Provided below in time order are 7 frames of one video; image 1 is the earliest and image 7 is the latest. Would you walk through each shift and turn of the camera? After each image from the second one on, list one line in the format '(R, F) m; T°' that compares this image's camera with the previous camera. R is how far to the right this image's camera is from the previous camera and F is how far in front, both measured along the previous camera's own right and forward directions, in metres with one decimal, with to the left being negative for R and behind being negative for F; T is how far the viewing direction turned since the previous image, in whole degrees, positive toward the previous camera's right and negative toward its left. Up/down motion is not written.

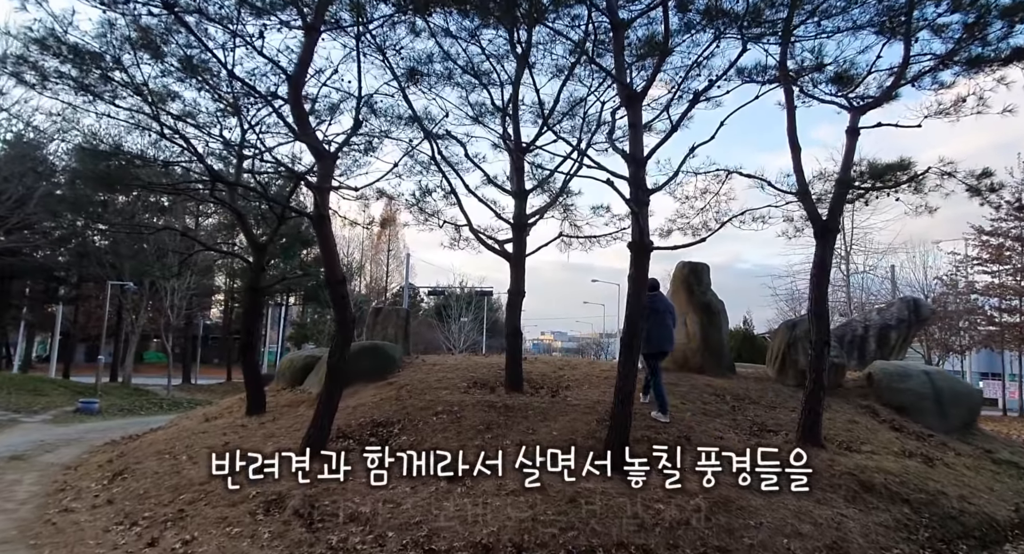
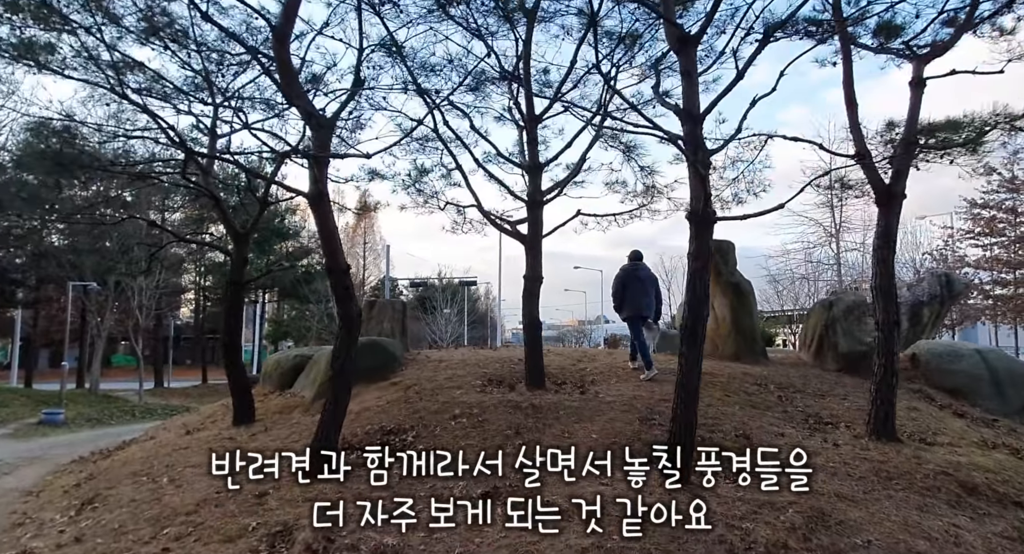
(-0.5, +0.9) m; +2°
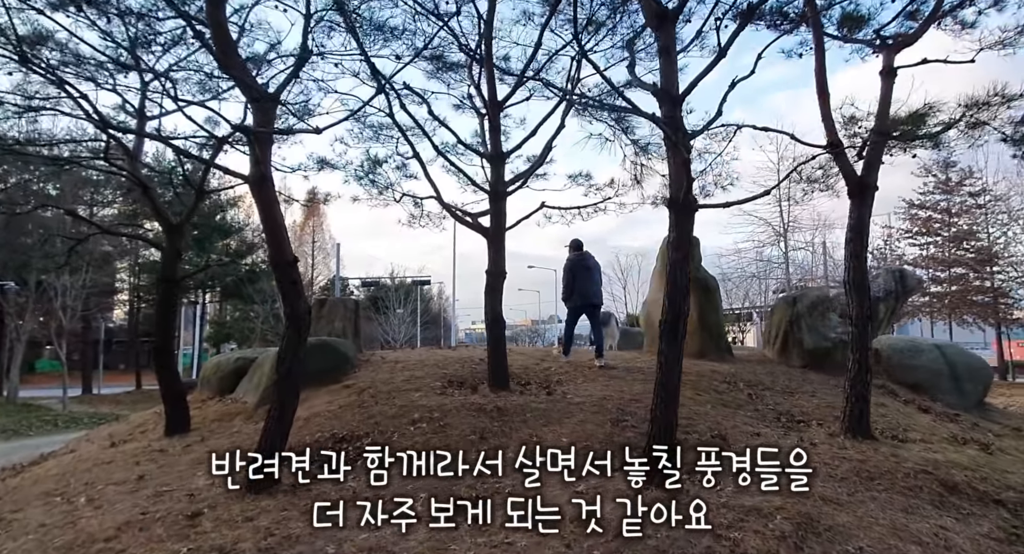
(-0.1, +0.4) m; +4°
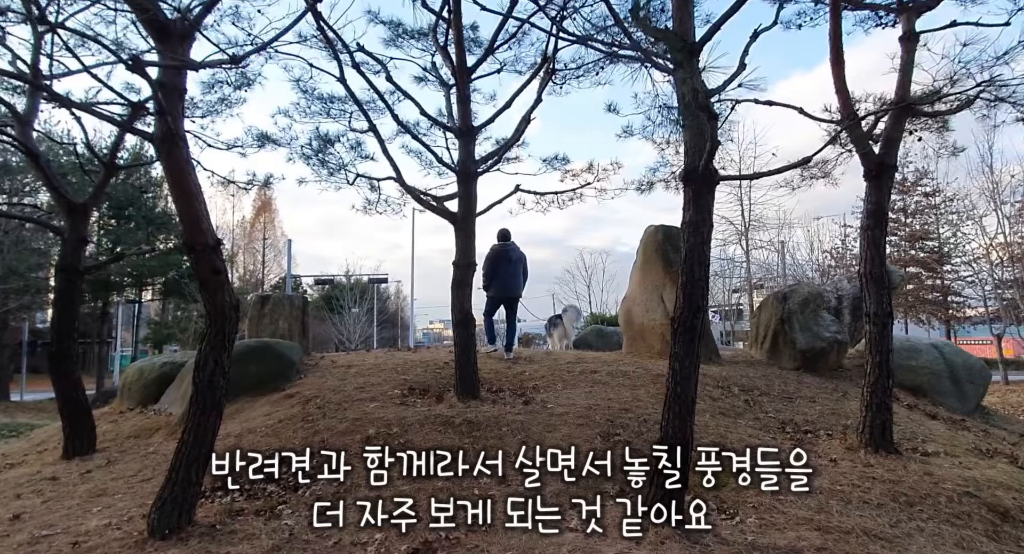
(-0.1, +0.9) m; +4°
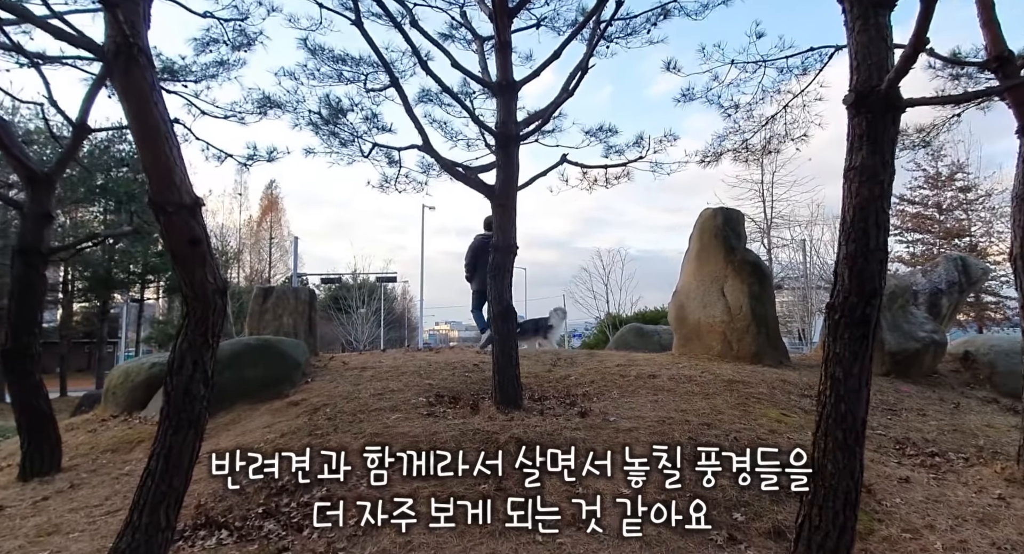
(-0.4, +1.0) m; -1°
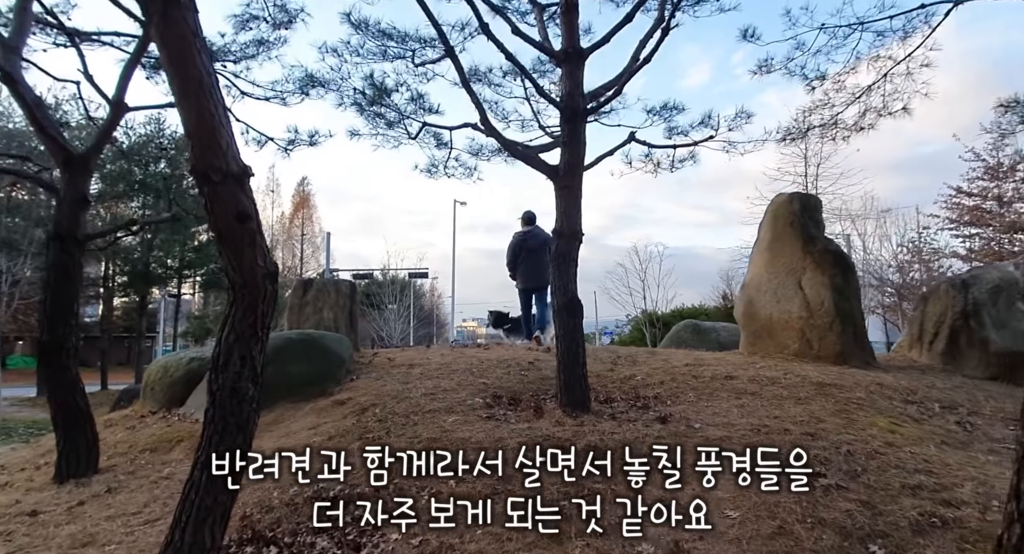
(-0.3, +0.5) m; -3°
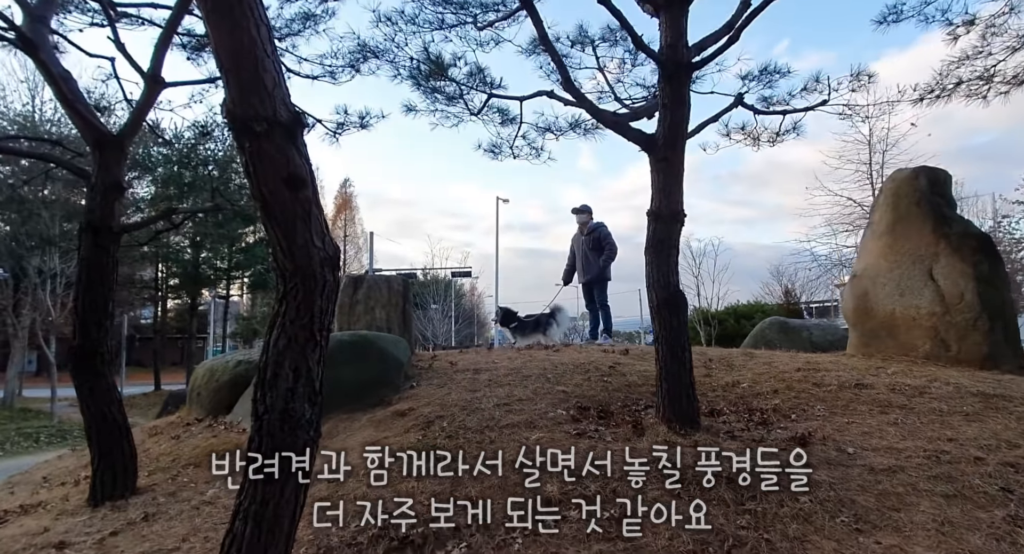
(-0.3, +0.7) m; -4°
